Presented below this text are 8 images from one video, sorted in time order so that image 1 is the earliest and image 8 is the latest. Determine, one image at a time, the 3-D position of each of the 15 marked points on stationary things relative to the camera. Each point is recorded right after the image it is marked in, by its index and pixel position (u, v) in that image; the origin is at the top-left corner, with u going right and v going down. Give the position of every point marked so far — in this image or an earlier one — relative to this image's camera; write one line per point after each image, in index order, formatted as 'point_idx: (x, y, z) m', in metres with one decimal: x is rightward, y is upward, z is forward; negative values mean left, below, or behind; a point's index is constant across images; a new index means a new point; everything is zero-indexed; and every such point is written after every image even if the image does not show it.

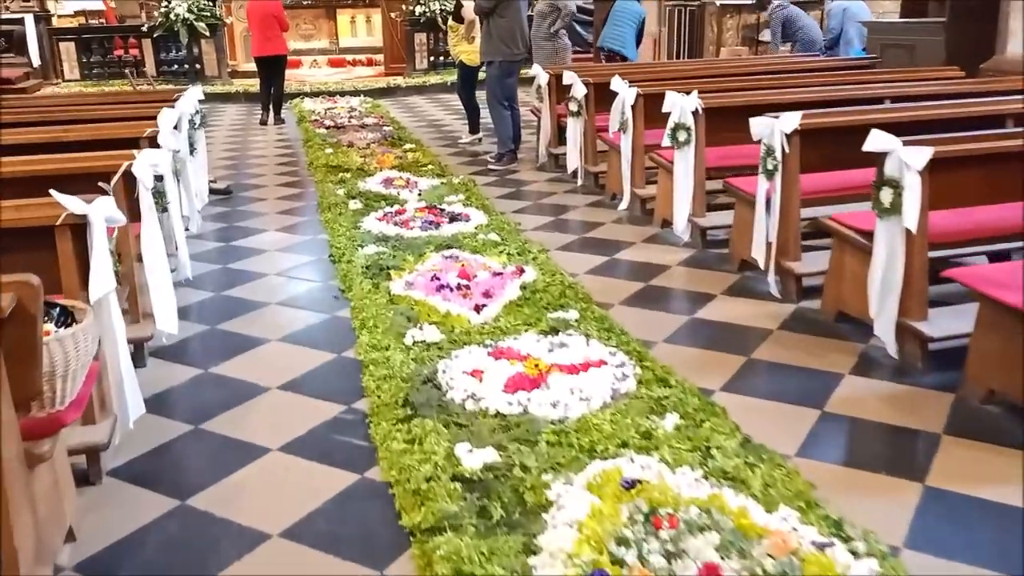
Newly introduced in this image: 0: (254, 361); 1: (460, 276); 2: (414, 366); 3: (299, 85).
0: (-1.0, -0.3, +3.5) m
1: (-0.3, +0.1, +4.2) m
2: (-0.4, -0.3, +3.3) m
3: (-3.2, +3.0, +12.8) m
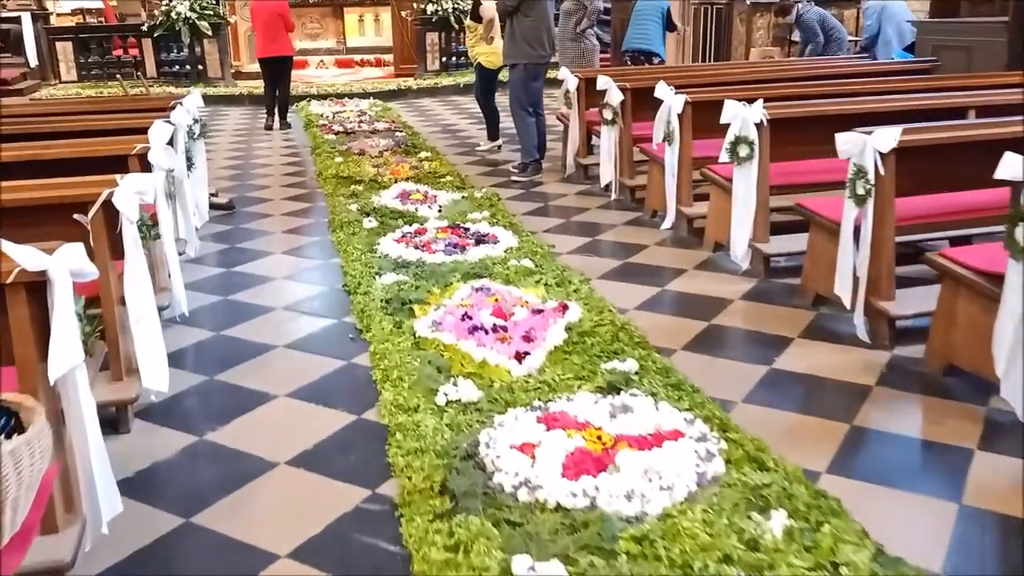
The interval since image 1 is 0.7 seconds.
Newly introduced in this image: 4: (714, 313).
0: (-0.9, -0.5, +3.0) m
1: (-0.1, -0.1, +3.6) m
2: (-0.2, -0.5, +2.7) m
3: (-2.9, +2.9, +12.3) m
4: (+0.9, -0.1, +3.8) m
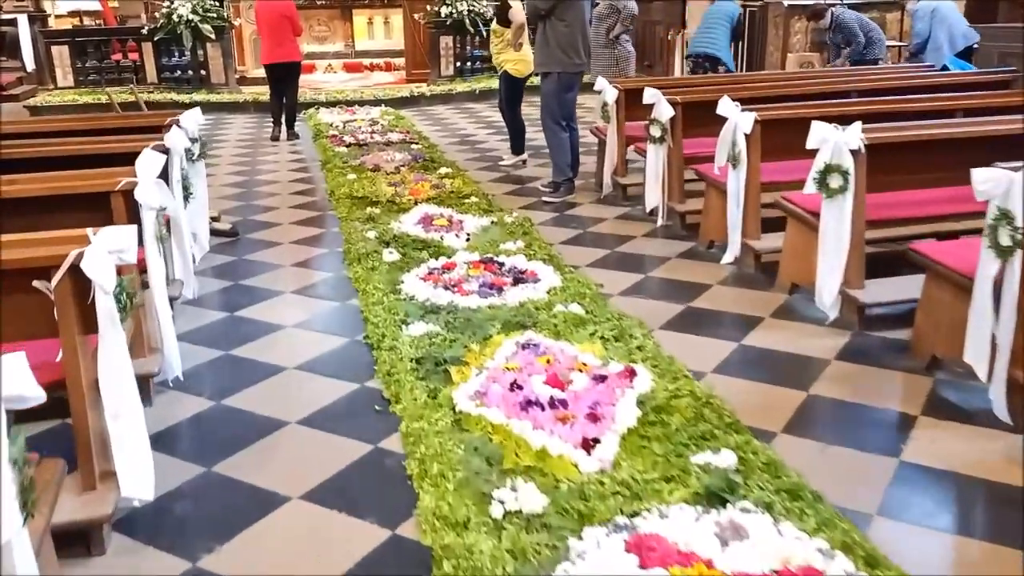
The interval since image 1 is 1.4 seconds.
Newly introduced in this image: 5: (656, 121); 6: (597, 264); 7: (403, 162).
0: (-0.7, -0.7, +2.3) m
1: (+0.1, -0.3, +3.0) m
2: (0.0, -0.7, +2.1) m
3: (-2.7, +2.7, +11.7) m
4: (+1.1, -0.3, +3.2) m
5: (+0.9, +1.0, +5.1) m
6: (+0.5, +0.1, +4.7) m
7: (-0.9, +1.1, +7.4) m
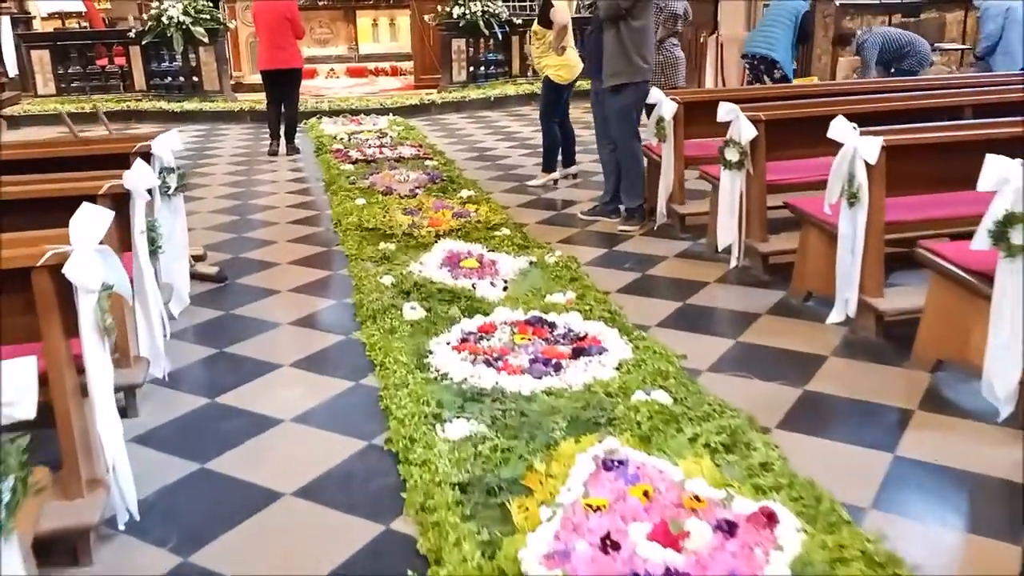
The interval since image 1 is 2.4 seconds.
0: (-0.4, -1.0, +1.4) m
1: (+0.4, -0.6, +2.1) m
2: (+0.2, -1.0, +1.2) m
3: (-2.5, +2.4, +10.7) m
4: (+1.3, -0.6, +2.3) m
5: (+1.1, +0.7, +4.2) m
6: (+0.7, -0.1, +3.8) m
7: (-0.7, +0.8, +6.5) m
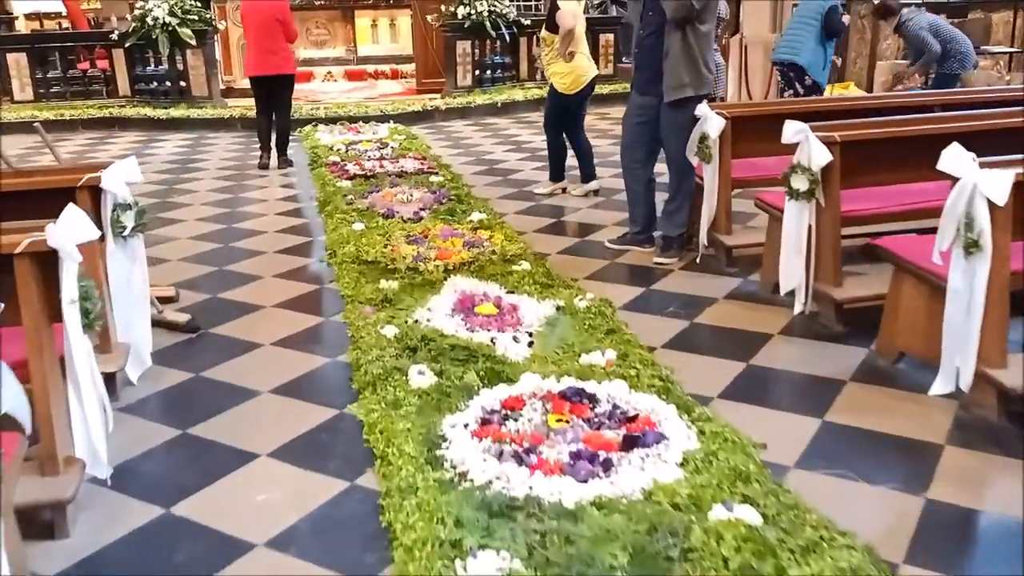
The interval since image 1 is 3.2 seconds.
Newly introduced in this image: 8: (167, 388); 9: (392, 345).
0: (-0.3, -1.2, +0.7) m
1: (+0.5, -0.8, +1.4) m
2: (+0.3, -1.2, +0.5) m
3: (-2.4, +2.1, +10.1) m
4: (+1.5, -0.8, +1.6) m
5: (+1.2, +0.5, +3.5) m
6: (+0.8, -0.4, +3.1) m
7: (-0.6, +0.6, +5.8) m
8: (-1.3, -0.4, +3.3) m
9: (-0.5, -0.2, +3.5) m
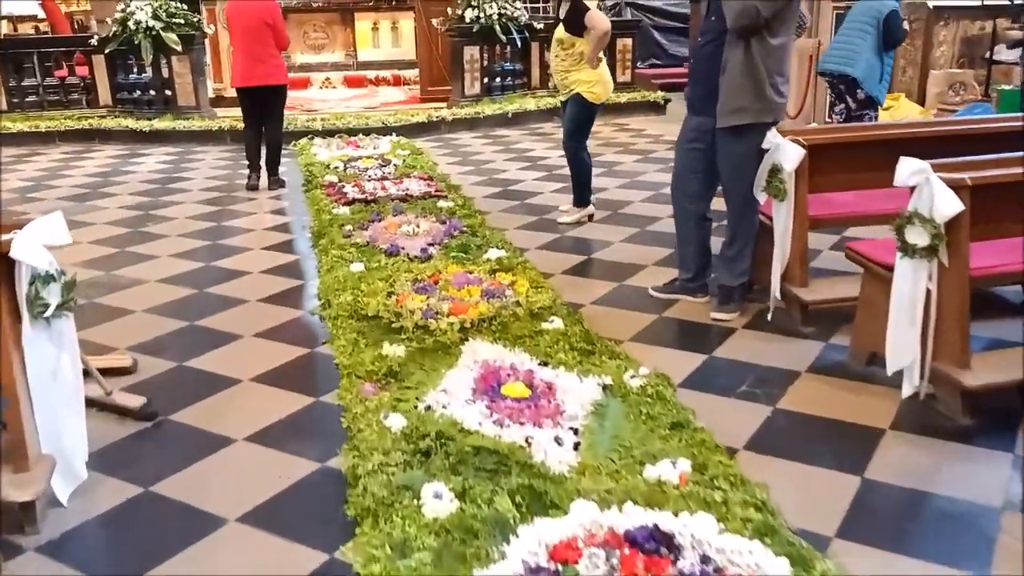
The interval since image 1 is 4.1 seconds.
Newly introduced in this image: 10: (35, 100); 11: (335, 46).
0: (-0.2, -1.5, 0.0) m
1: (+0.6, -1.1, +0.7) m
2: (+0.5, -1.5, -0.3) m
3: (-2.2, +1.8, +9.3) m
4: (+1.6, -1.1, +0.8) m
5: (+1.3, +0.2, +2.7) m
6: (+0.9, -0.6, +2.4) m
7: (-0.5, +0.3, +5.0) m
8: (-1.2, -0.6, +2.5) m
9: (-0.4, -0.5, +2.7) m
10: (-5.4, +2.1, +9.7) m
11: (-2.6, +3.5, +12.5) m
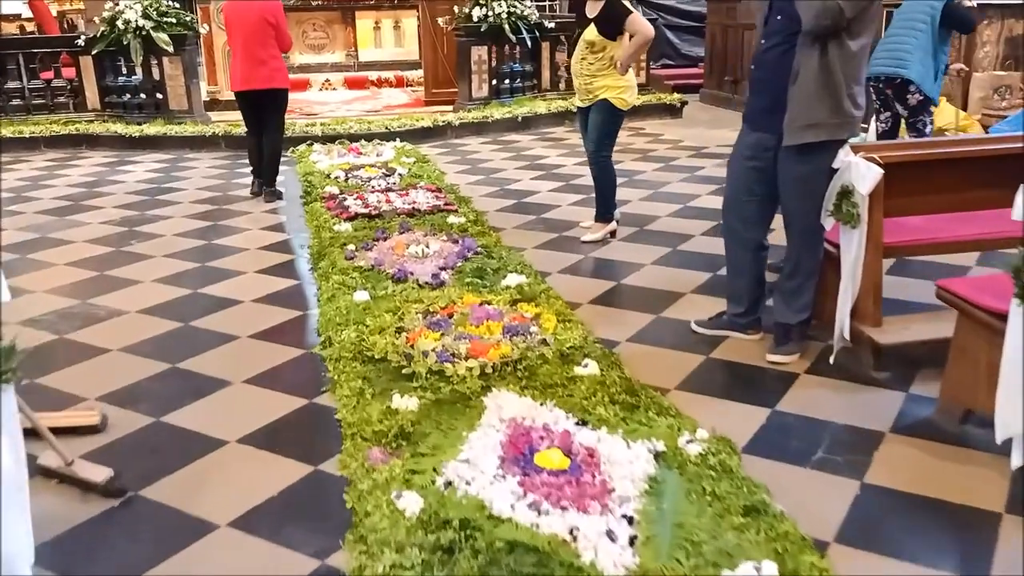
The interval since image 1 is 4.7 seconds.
0: (-0.1, -1.6, -0.5) m
1: (+0.7, -1.3, +0.2) m
2: (+0.6, -1.6, -0.7) m
3: (-2.1, +1.7, +8.8) m
4: (+1.7, -1.3, +0.4) m
5: (+1.4, +0.1, +2.3) m
6: (+1.0, -0.8, +1.9) m
7: (-0.4, +0.1, +4.5) m
8: (-1.1, -0.8, +2.0) m
9: (-0.3, -0.7, +2.2) m
10: (-5.3, +2.0, +9.2) m
11: (-2.5, +3.4, +12.0) m
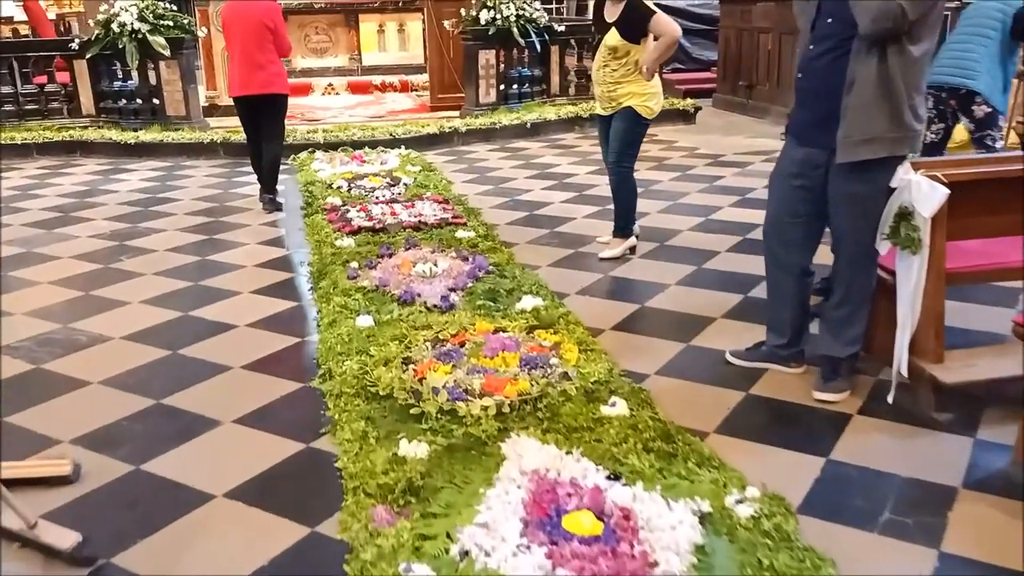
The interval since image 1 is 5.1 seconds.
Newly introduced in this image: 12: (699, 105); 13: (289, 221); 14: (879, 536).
0: (0.0, -1.7, -0.8) m
1: (+0.8, -1.4, -0.2) m
2: (+0.6, -1.7, -1.1) m
3: (-2.0, +1.6, +8.5) m
4: (+1.7, -1.4, 0.0) m
5: (+1.5, 0.0, +1.9) m
6: (+1.1, -0.9, +1.5) m
7: (-0.3, 0.0, +4.2) m
8: (-1.0, -0.9, +1.7) m
9: (-0.2, -0.8, +1.9) m
10: (-5.2, +1.9, +8.9) m
11: (-2.4, +3.2, +11.7) m
12: (+2.3, +2.2, +10.4) m
13: (-1.5, +0.4, +5.9) m
14: (+1.0, -0.7, +2.2) m
